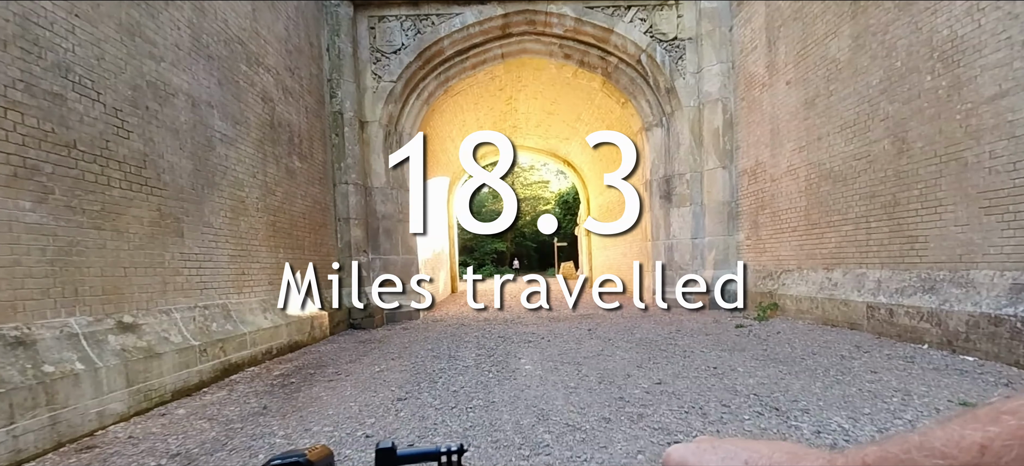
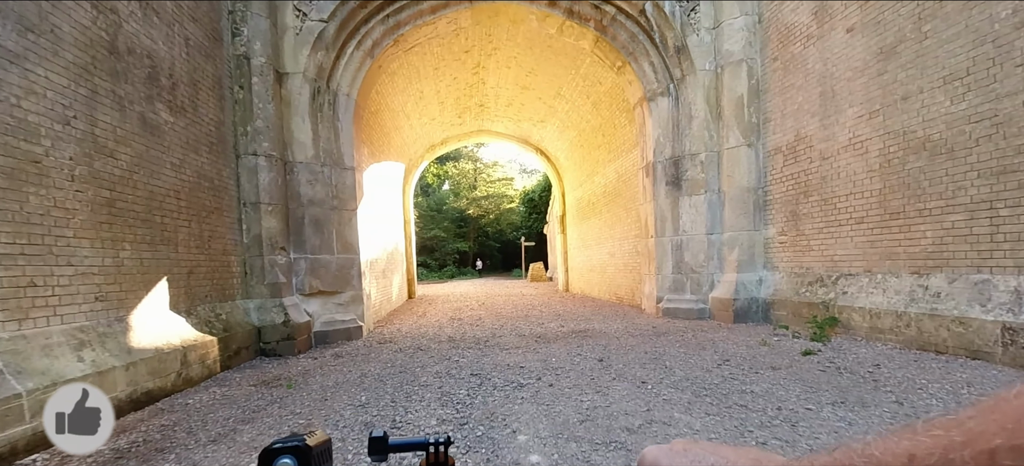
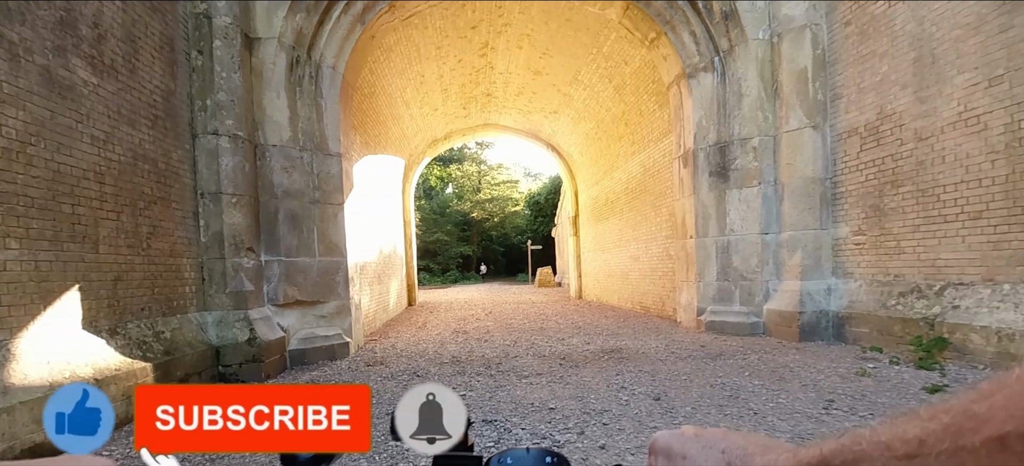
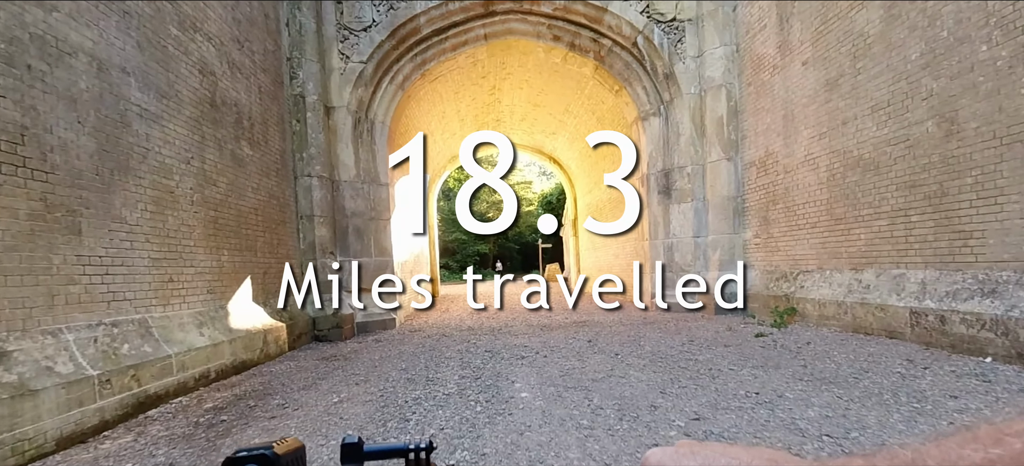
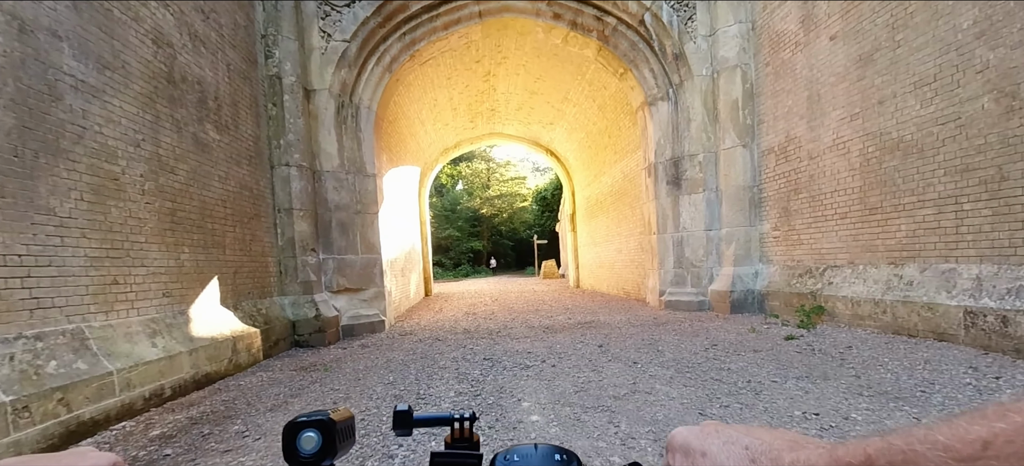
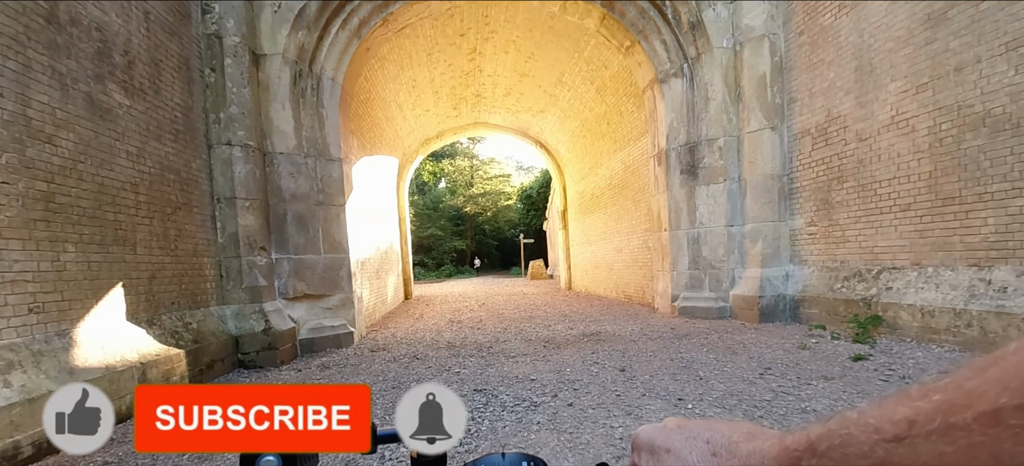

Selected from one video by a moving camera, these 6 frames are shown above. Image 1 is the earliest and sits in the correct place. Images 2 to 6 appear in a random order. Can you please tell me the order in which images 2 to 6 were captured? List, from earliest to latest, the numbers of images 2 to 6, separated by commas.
4, 5, 2, 6, 3
